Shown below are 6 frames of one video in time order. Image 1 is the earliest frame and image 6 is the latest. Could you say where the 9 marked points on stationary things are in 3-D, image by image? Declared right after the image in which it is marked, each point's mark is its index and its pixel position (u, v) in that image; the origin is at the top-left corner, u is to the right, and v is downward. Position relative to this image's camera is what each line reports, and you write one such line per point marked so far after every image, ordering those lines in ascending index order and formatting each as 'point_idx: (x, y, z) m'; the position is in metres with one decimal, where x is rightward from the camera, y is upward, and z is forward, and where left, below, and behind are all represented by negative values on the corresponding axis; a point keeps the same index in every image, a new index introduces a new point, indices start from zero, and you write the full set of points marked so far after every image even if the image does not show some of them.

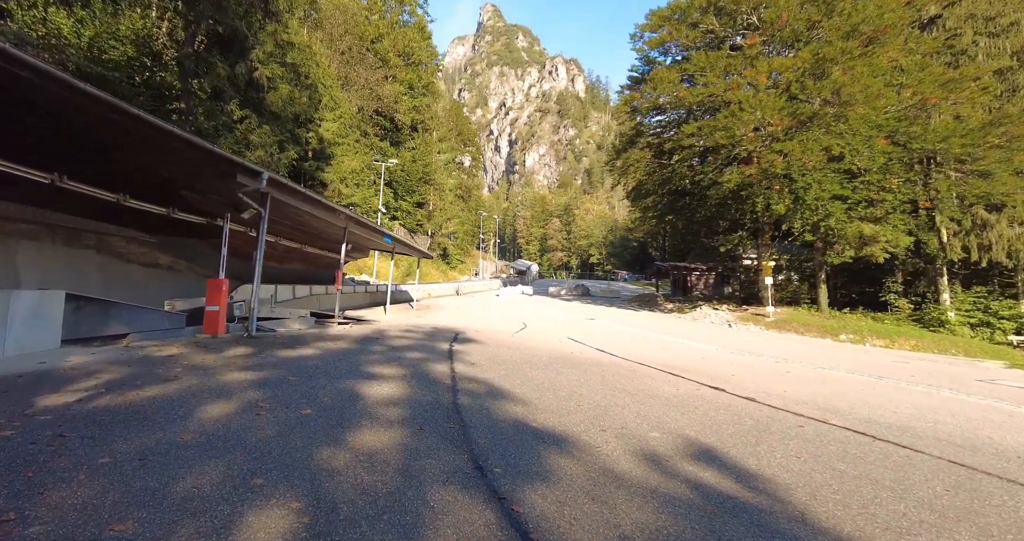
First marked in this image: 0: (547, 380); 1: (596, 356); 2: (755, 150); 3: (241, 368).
0: (+0.5, -1.6, +5.9) m
1: (+1.7, -1.7, +8.3) m
2: (+9.2, +4.6, +15.7) m
3: (-3.7, -1.3, +5.6) m
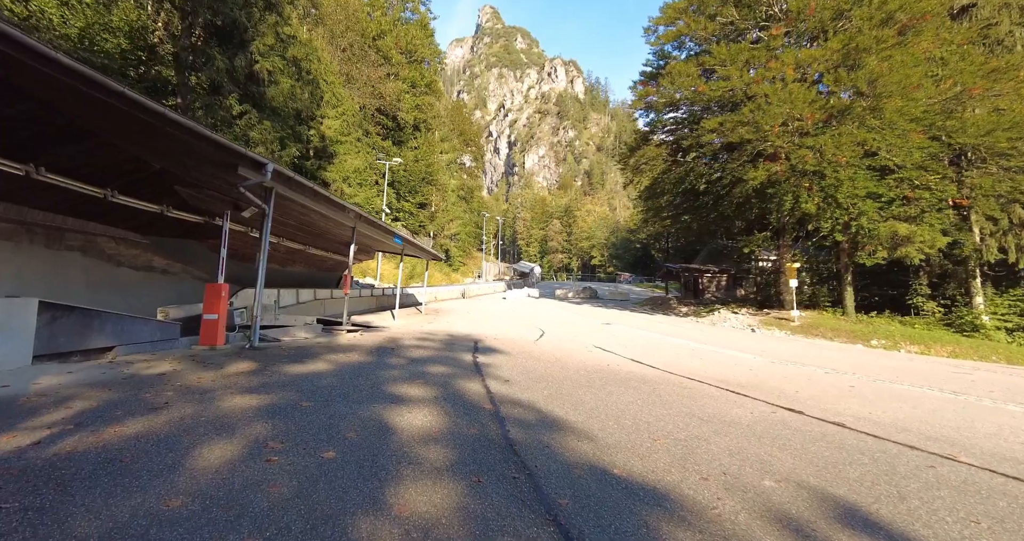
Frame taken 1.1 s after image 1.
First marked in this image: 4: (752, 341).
0: (+1.1, -1.6, +5.1) m
1: (+2.3, -1.8, +7.5) m
2: (+9.7, +4.5, +15.0) m
3: (-3.1, -1.4, +4.8) m
4: (+8.5, -2.5, +14.6) m
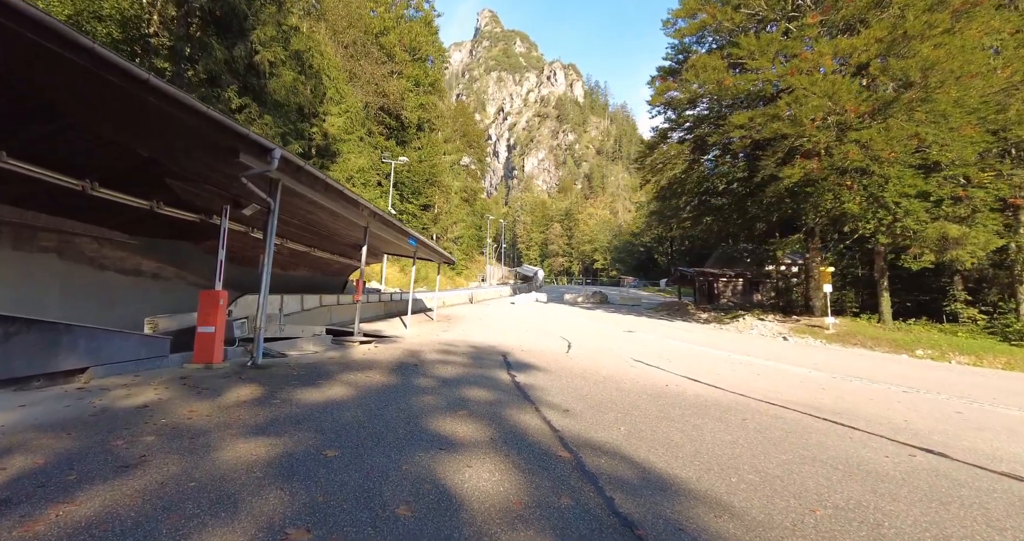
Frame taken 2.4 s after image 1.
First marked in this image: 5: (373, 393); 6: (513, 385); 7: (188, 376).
0: (+1.8, -1.7, +4.0) m
1: (+3.0, -1.9, +6.4) m
2: (+10.4, +4.3, +14.0) m
3: (-2.4, -1.4, +3.7) m
4: (+9.2, -2.6, +13.6) m
5: (-1.8, -1.6, +5.4) m
6: (0.0, -1.7, +6.3) m
7: (-4.4, -1.4, +5.6) m
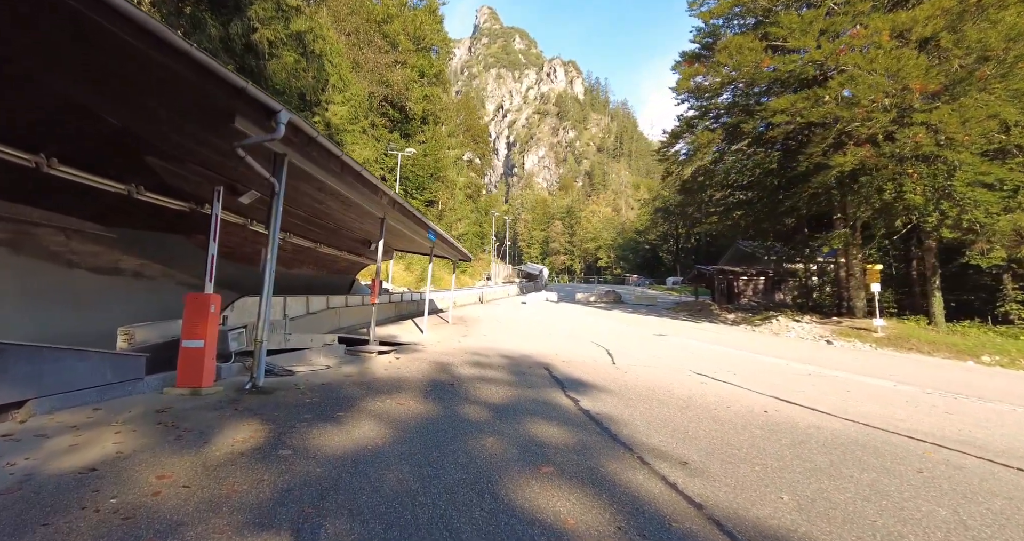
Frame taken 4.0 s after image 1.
0: (+2.6, -1.7, +2.7) m
1: (+3.8, -1.9, +5.1) m
2: (+11.2, +4.4, +12.7) m
3: (-1.5, -1.4, +2.4) m
4: (+10.0, -2.6, +12.3) m
5: (-1.0, -1.6, +4.0) m
6: (+0.9, -1.7, +5.0) m
7: (-3.5, -1.4, +4.3) m
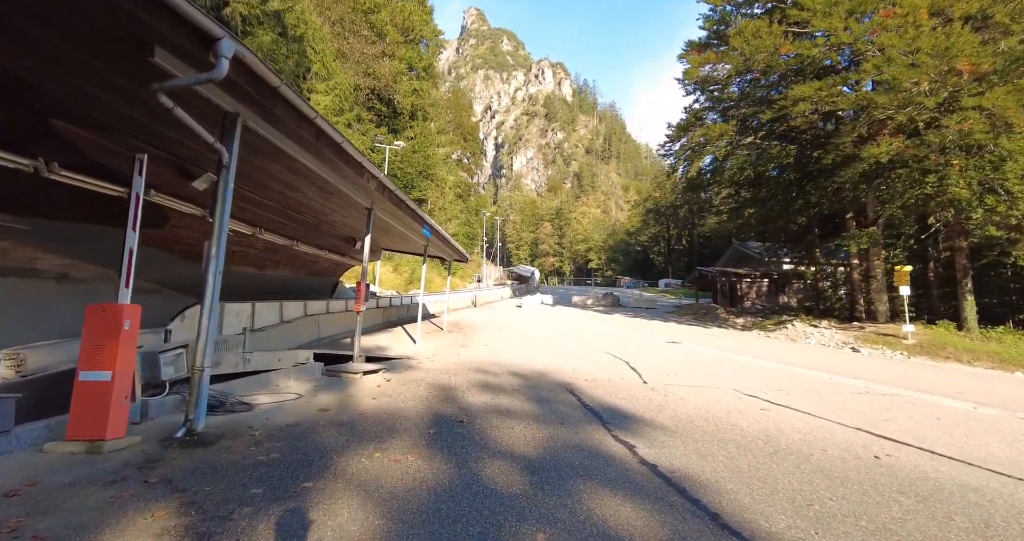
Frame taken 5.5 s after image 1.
0: (+3.1, -1.7, +1.3) m
1: (+4.2, -1.9, +3.8) m
2: (+11.4, +4.3, +11.6) m
3: (-1.1, -1.4, +0.9) m
4: (+10.1, -2.6, +11.1) m
5: (-0.6, -1.6, +2.6) m
6: (+1.2, -1.7, +3.6) m
7: (-3.2, -1.4, +2.7) m
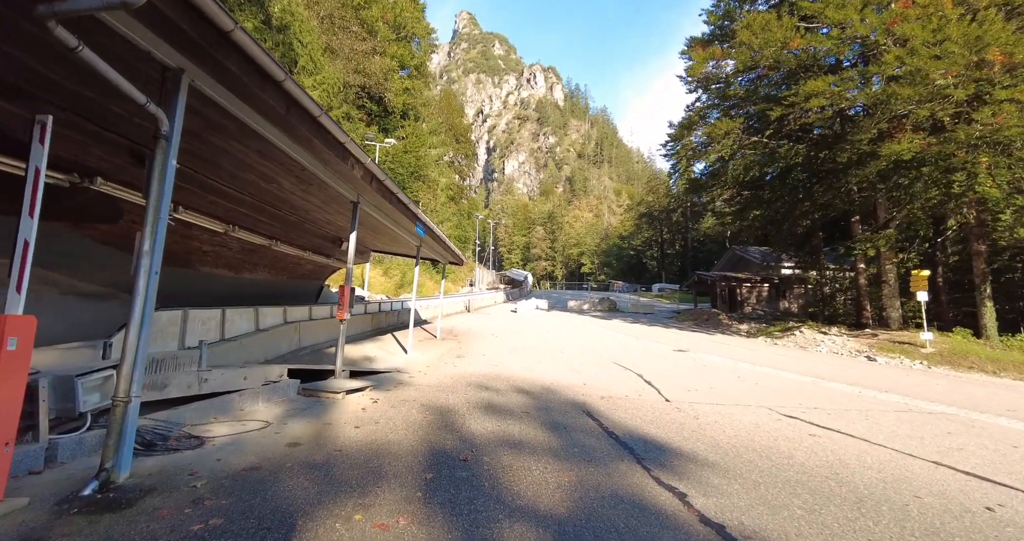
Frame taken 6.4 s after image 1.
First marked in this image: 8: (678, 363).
0: (+3.3, -1.7, +0.5) m
1: (+4.3, -1.9, +3.0) m
2: (+11.4, +4.2, +11.0) m
3: (-0.9, -1.4, -0.1) m
4: (+10.1, -2.7, +10.4) m
5: (-0.4, -1.6, +1.6) m
6: (+1.4, -1.7, +2.7) m
7: (-3.0, -1.4, +1.7) m
8: (+4.5, -2.5, +11.2) m
